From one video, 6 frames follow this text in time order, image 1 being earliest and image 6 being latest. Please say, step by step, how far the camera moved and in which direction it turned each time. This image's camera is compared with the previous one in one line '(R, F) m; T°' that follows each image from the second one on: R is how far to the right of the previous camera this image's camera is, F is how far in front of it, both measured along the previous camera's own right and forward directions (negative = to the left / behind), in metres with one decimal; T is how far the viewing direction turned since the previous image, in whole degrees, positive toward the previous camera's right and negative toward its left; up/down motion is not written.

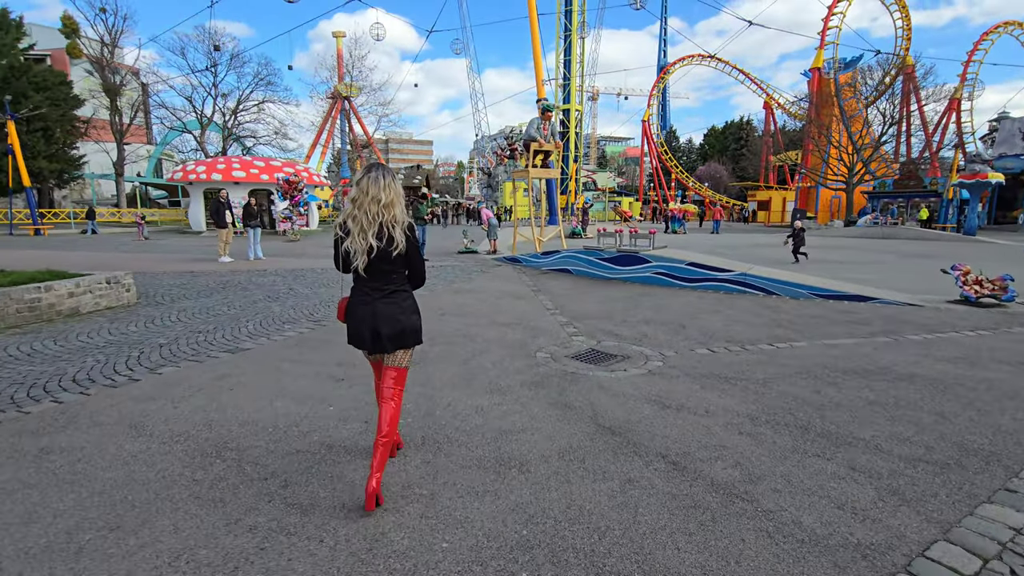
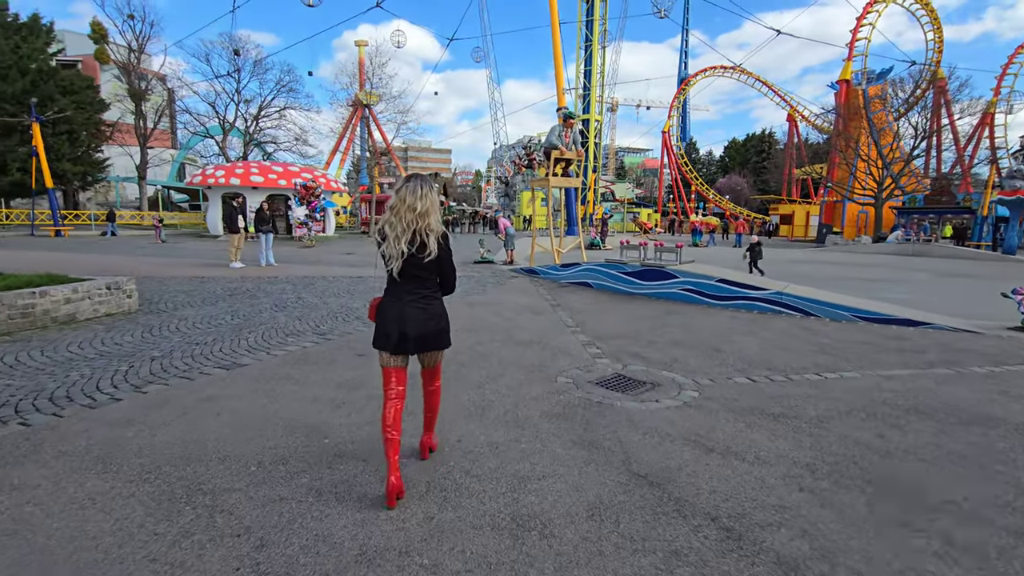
(-0.1, +0.5) m; -2°
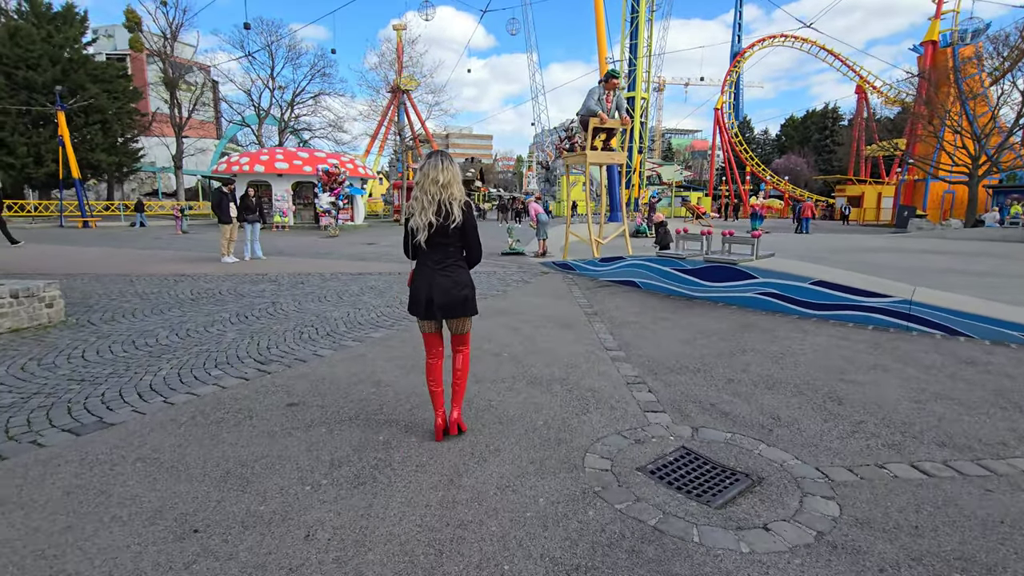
(+0.3, +2.1) m; -5°
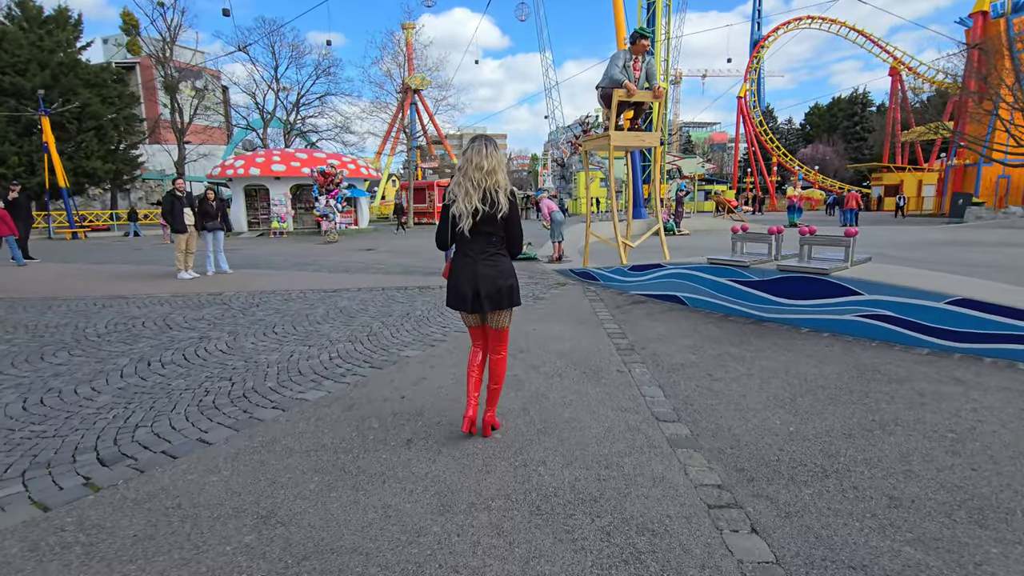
(+0.2, +2.0) m; -2°
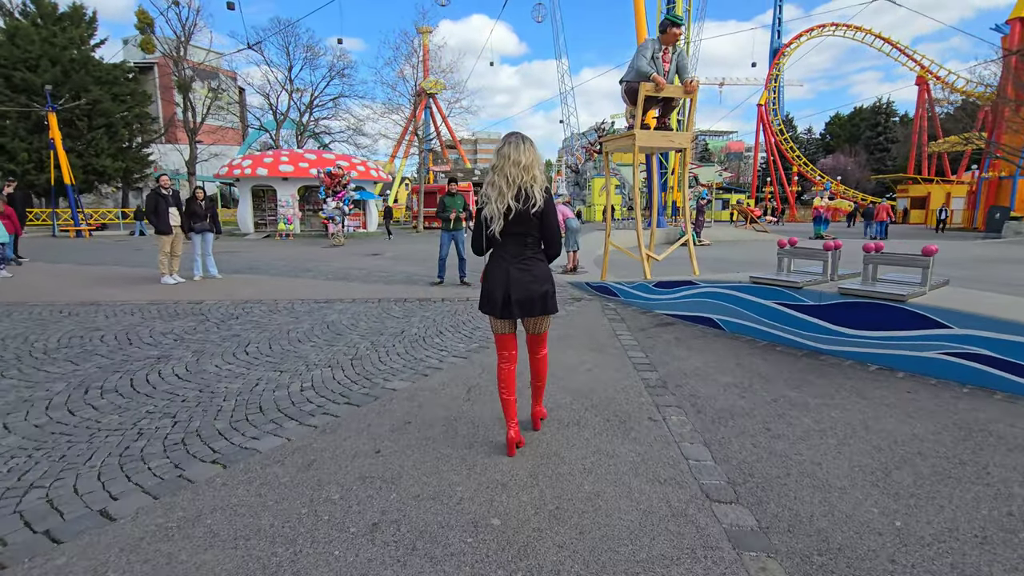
(0.0, +0.9) m; -1°
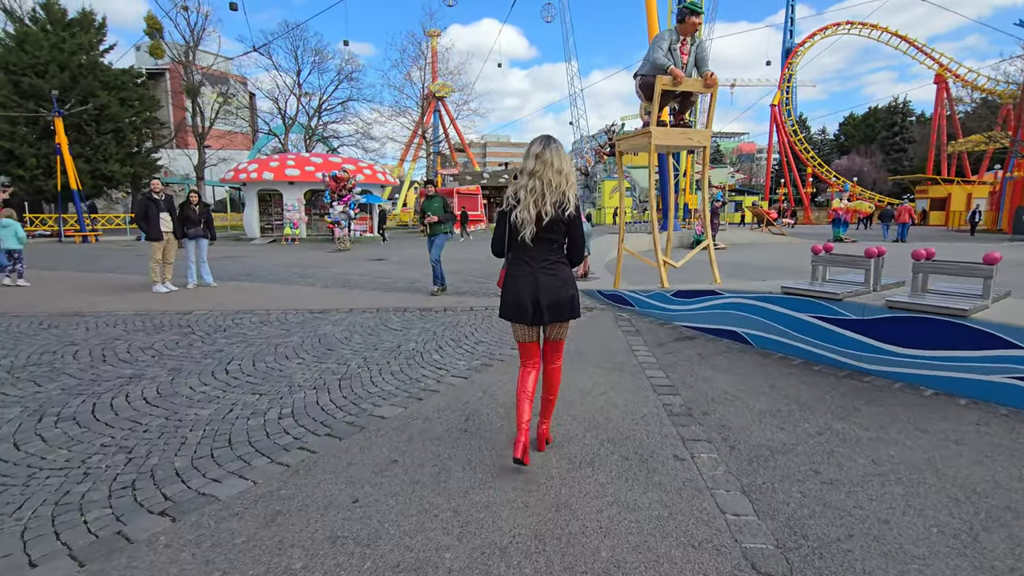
(0.0, +0.5) m; -1°
